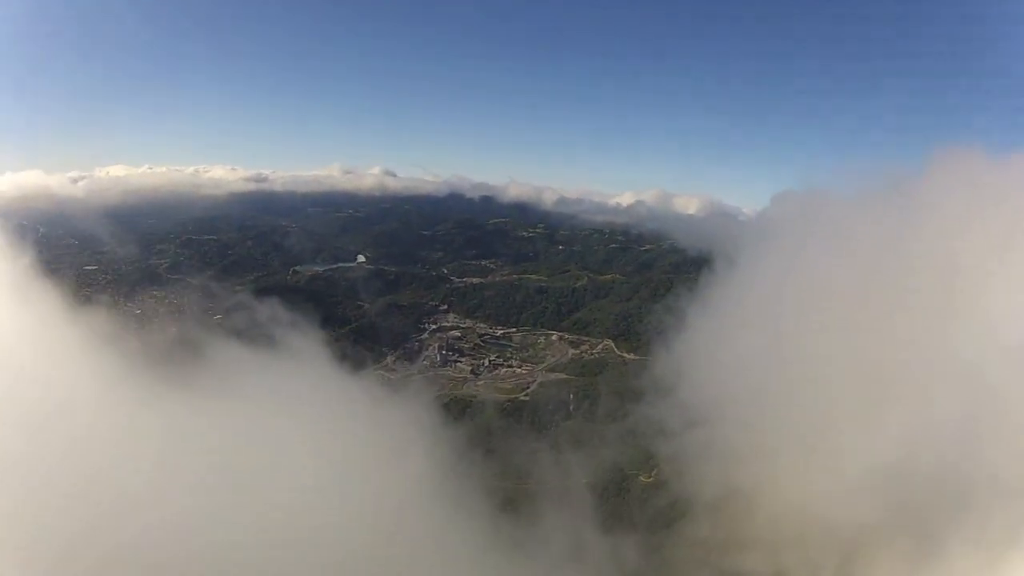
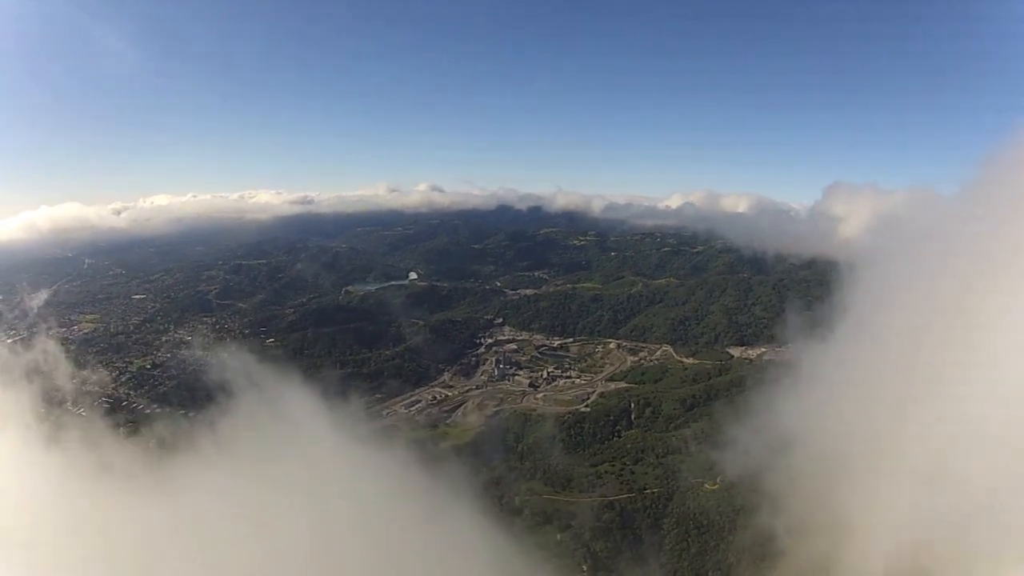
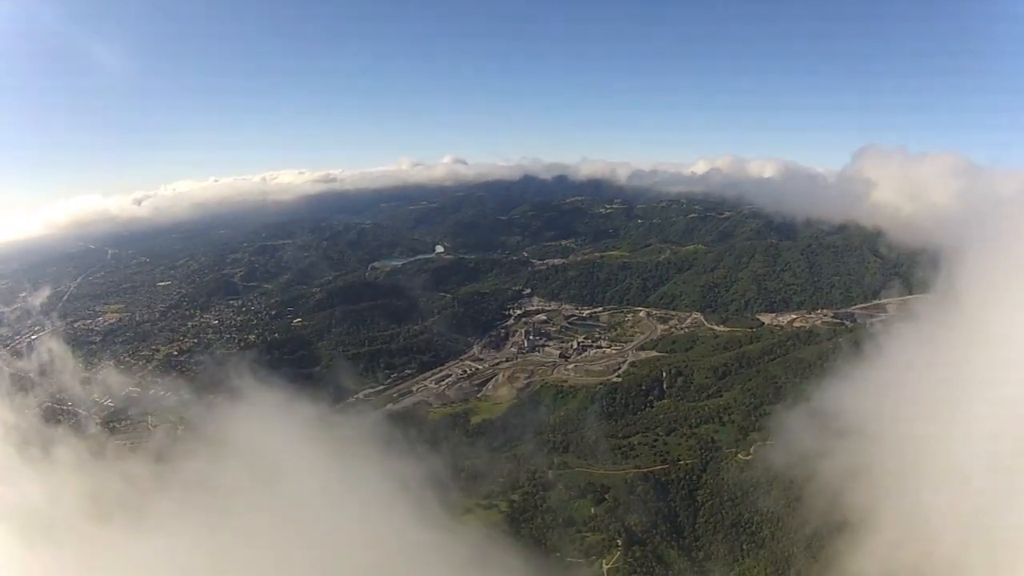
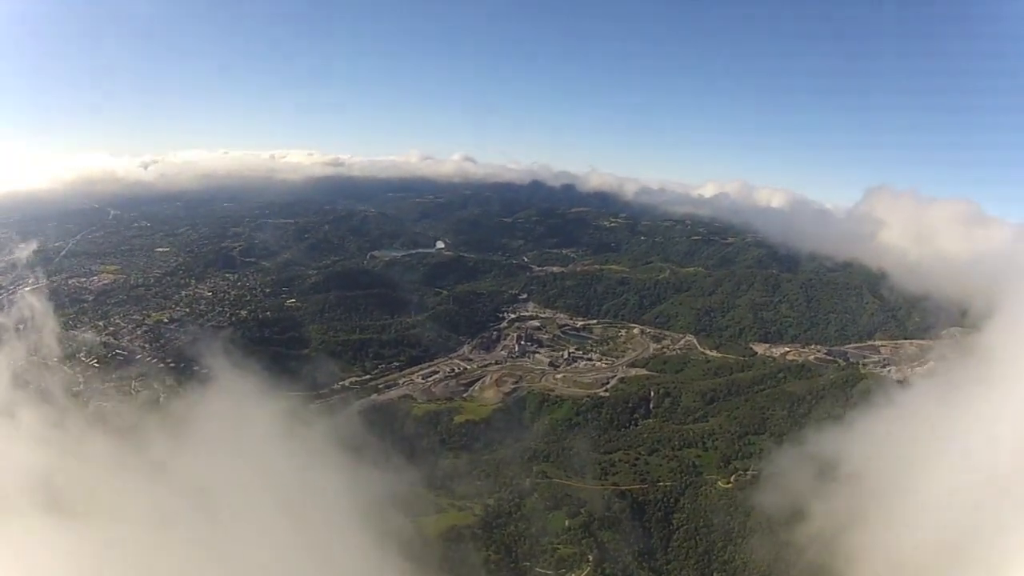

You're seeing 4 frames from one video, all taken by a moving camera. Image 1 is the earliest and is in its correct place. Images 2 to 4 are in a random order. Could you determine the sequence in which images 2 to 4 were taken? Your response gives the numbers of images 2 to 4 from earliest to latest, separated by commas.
2, 3, 4
